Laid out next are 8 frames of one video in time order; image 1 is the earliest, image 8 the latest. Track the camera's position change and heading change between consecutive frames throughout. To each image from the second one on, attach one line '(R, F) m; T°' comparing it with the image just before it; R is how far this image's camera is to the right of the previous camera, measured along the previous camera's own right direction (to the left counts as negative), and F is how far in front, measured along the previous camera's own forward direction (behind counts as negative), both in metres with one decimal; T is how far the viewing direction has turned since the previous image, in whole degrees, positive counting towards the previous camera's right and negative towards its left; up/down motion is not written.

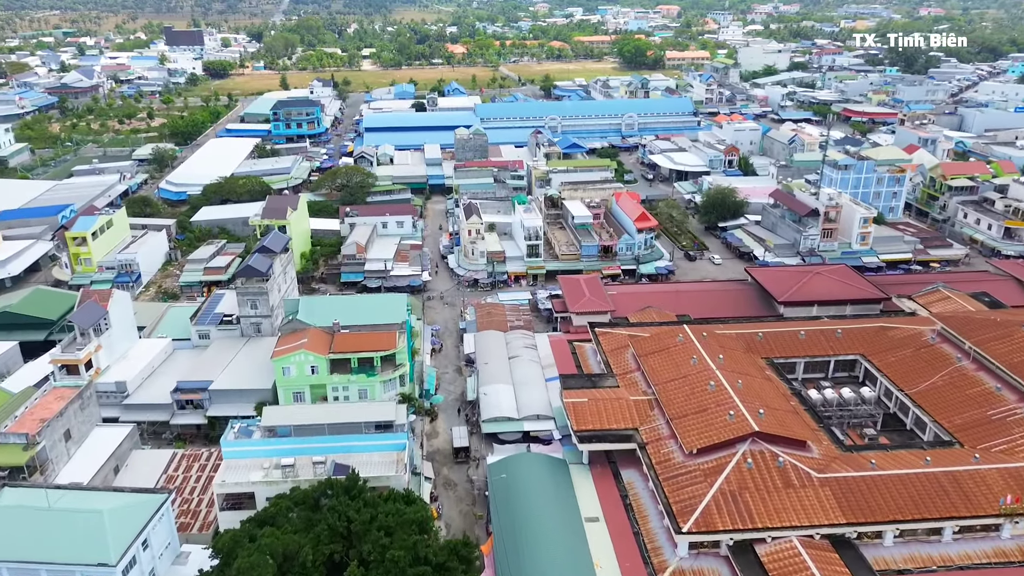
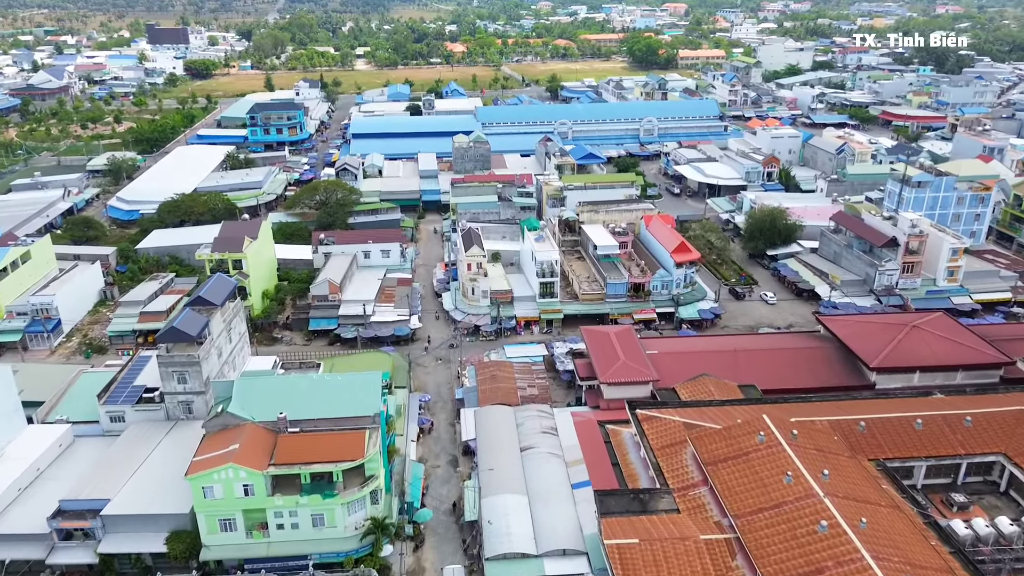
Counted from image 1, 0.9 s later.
(-0.4, +8.4) m; 0°
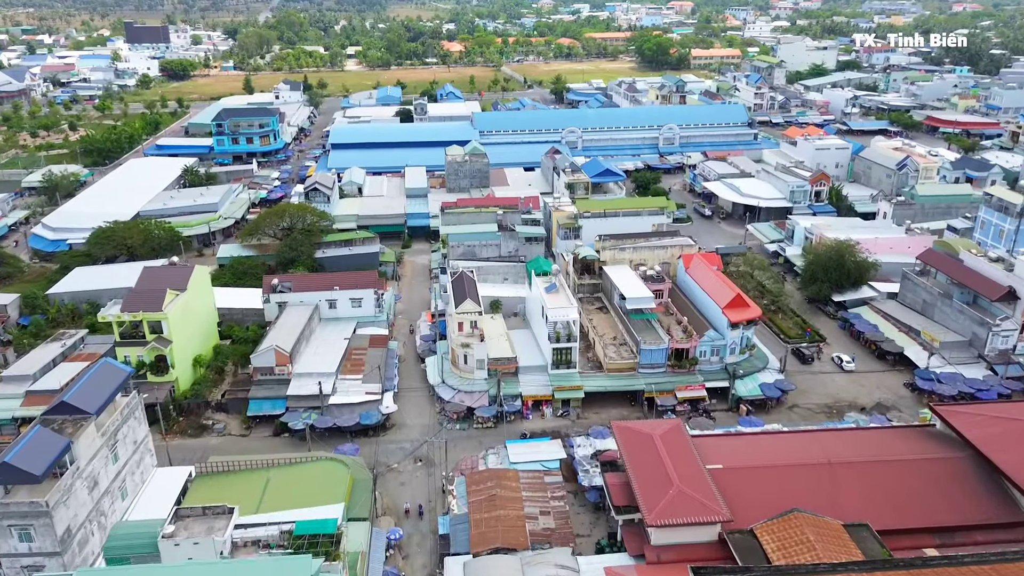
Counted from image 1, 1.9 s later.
(-0.2, +8.5) m; 0°
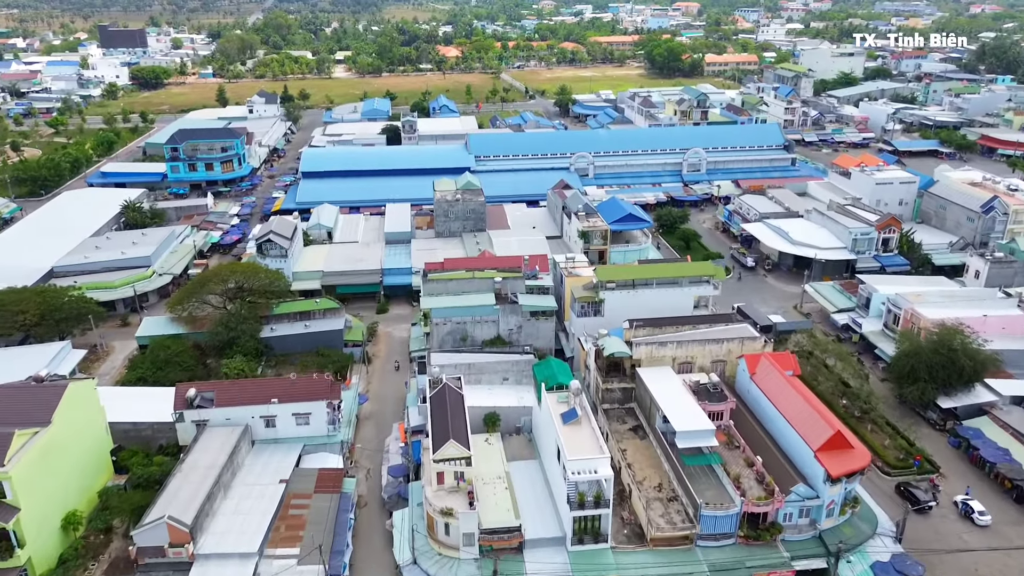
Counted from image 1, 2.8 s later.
(-0.1, +8.5) m; 0°
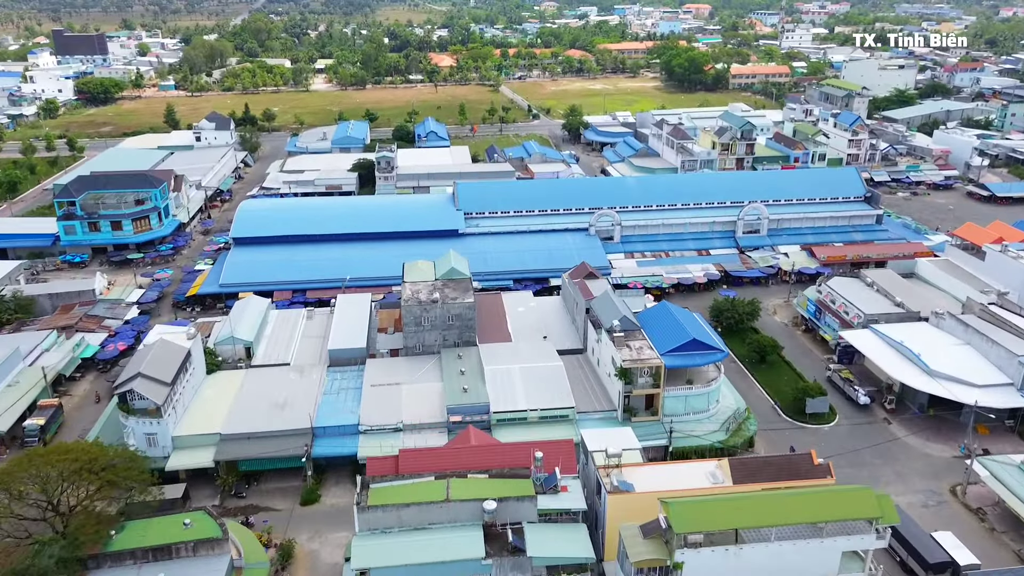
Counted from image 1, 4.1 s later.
(-0.1, +12.9) m; 0°
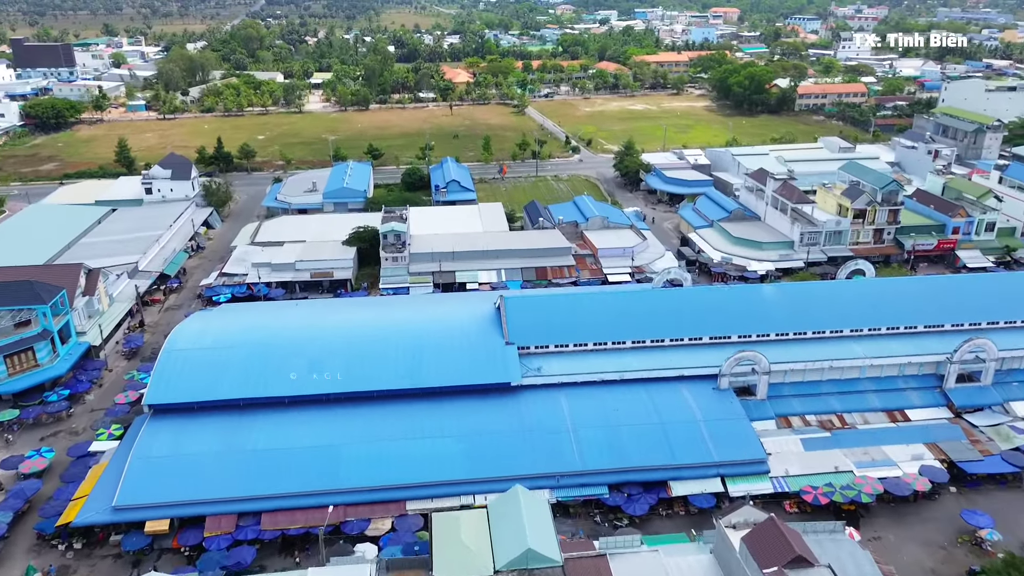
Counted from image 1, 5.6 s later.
(-2.9, +14.9) m; 0°
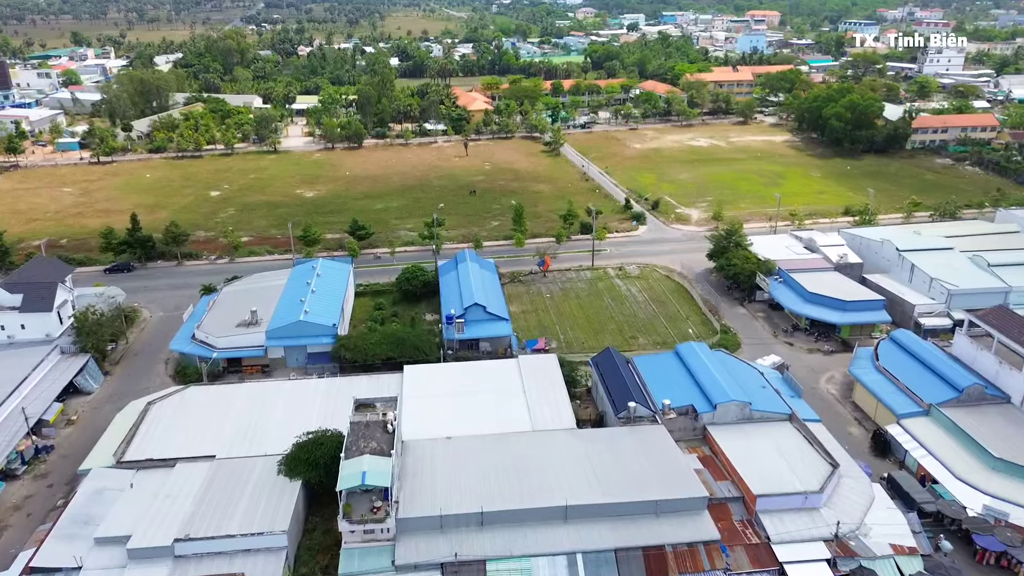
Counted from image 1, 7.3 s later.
(-2.1, +18.6) m; -1°
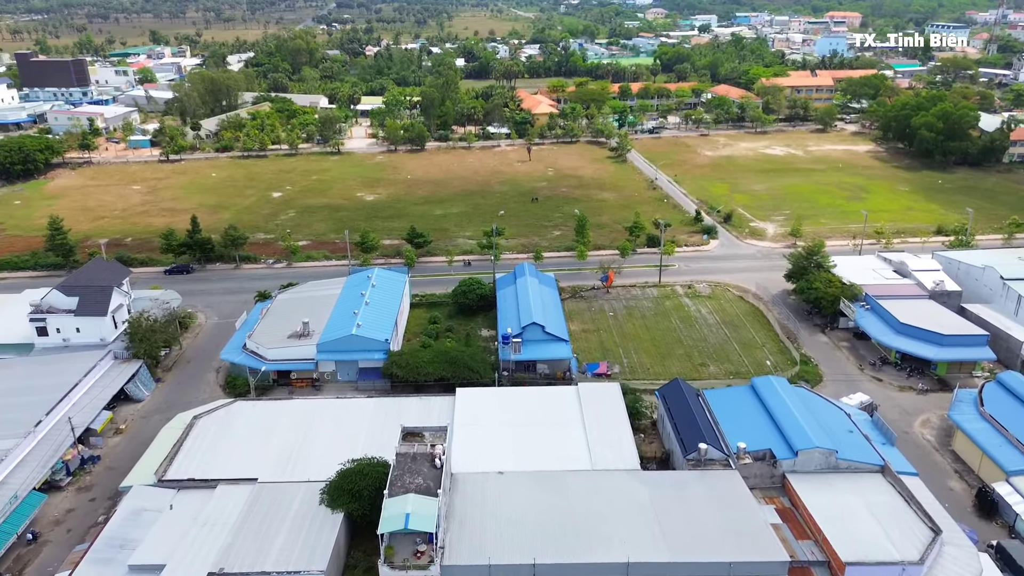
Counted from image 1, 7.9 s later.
(-0.2, +1.8) m; -5°
